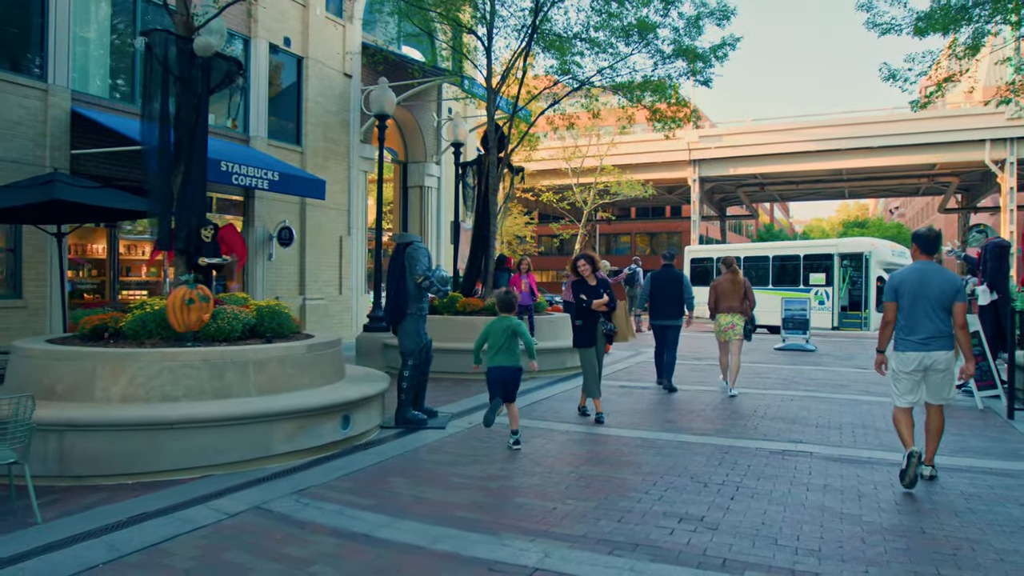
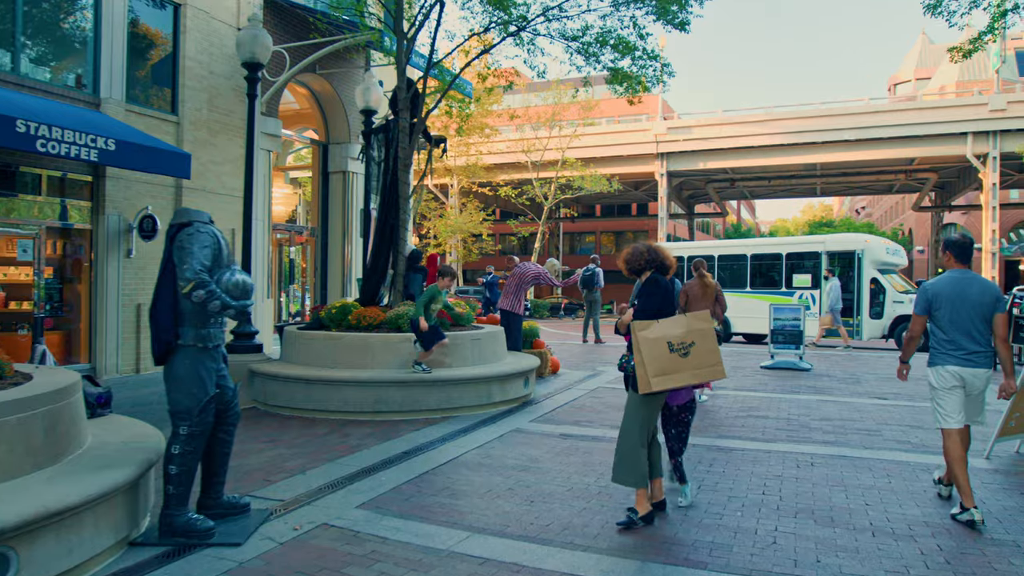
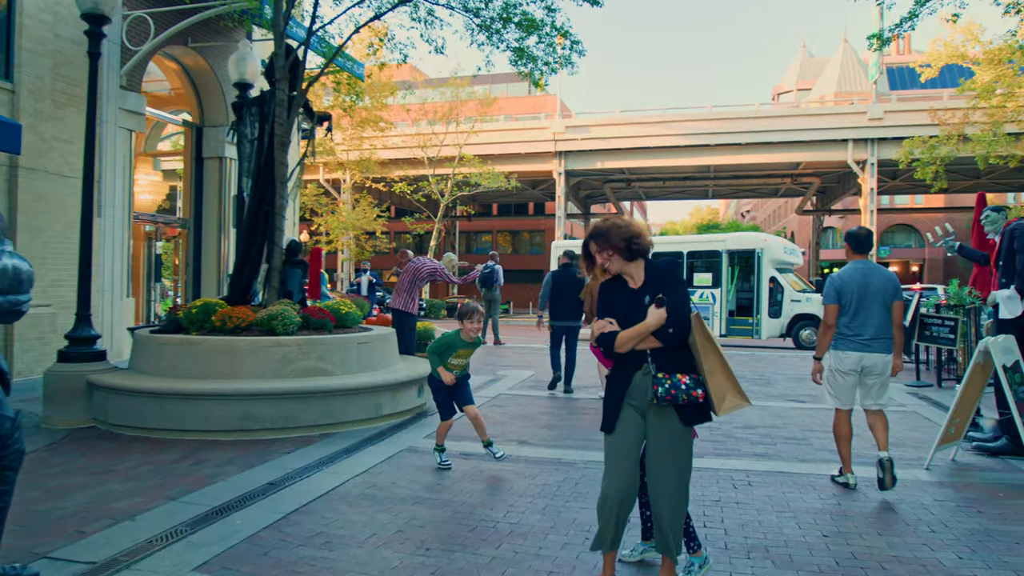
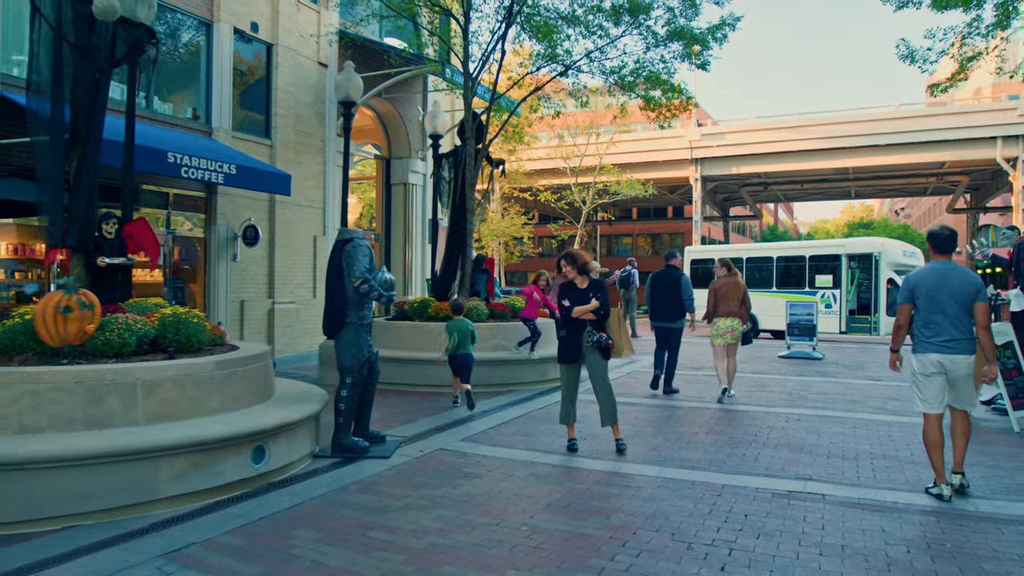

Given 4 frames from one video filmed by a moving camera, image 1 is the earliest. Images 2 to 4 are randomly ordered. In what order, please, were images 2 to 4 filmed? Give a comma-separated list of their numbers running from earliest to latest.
4, 2, 3
